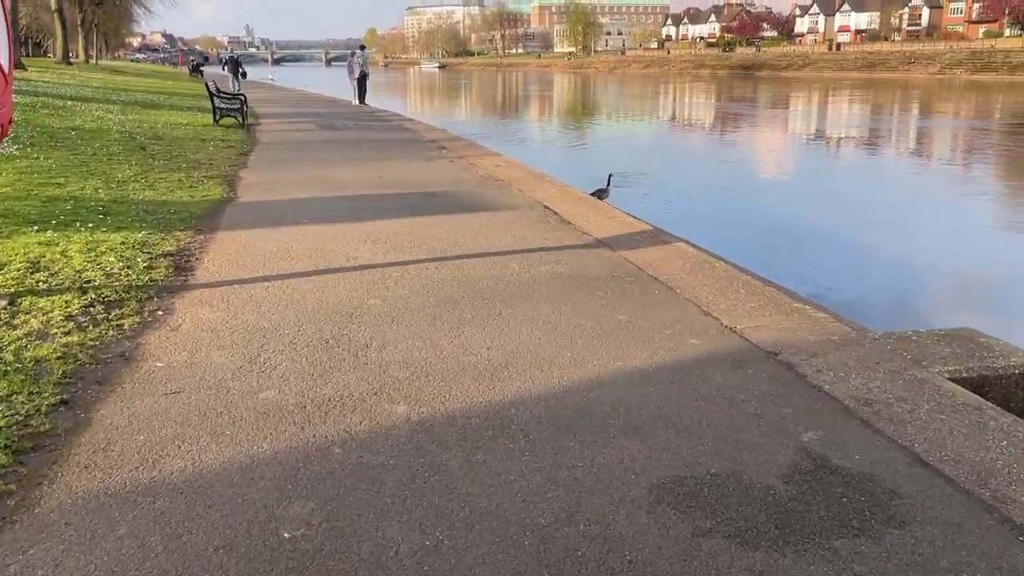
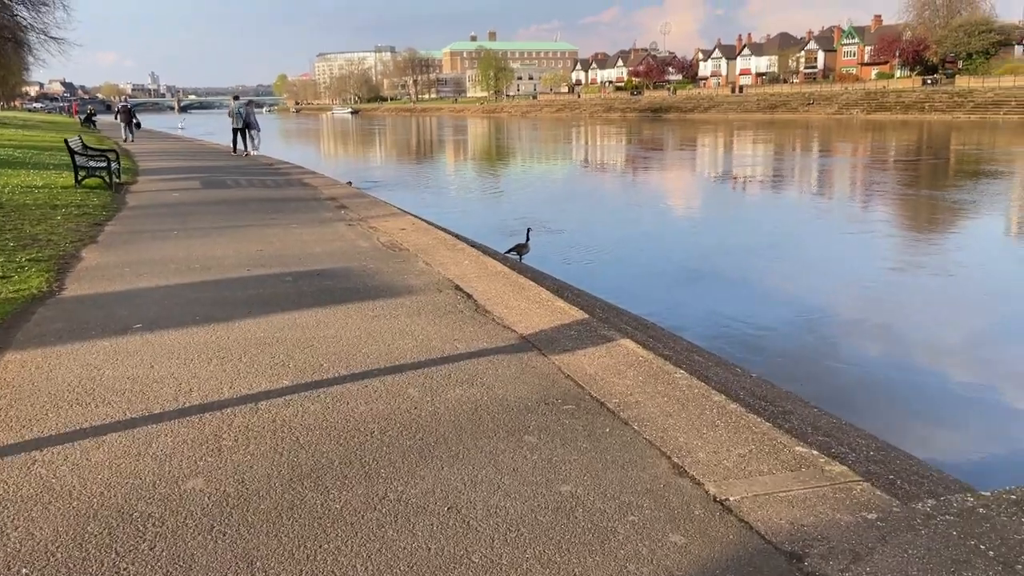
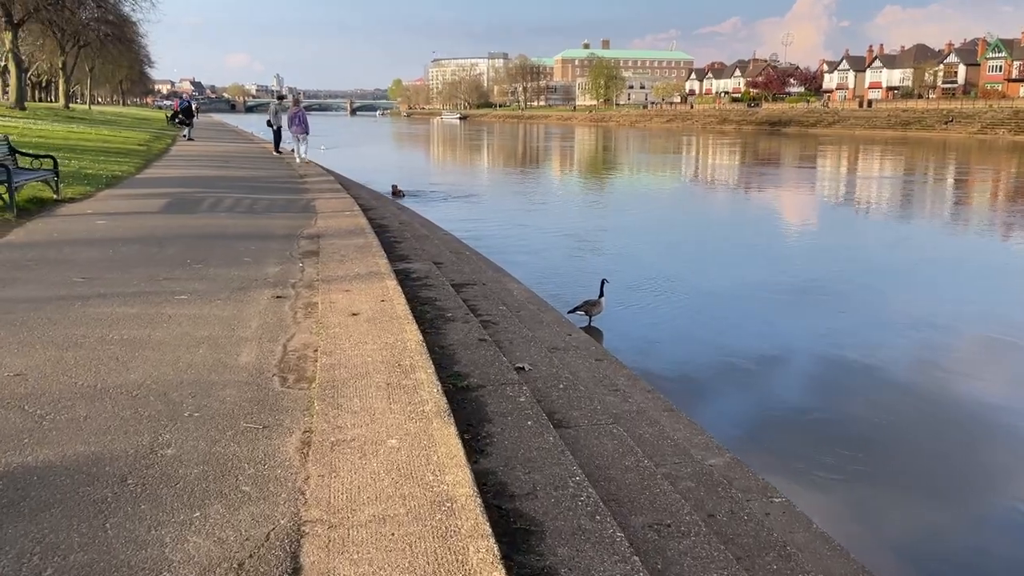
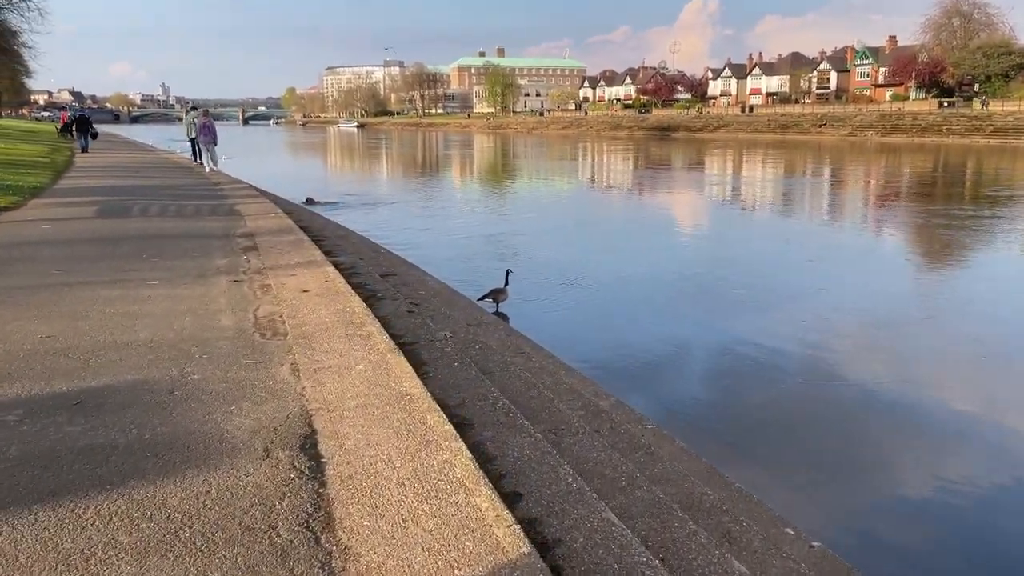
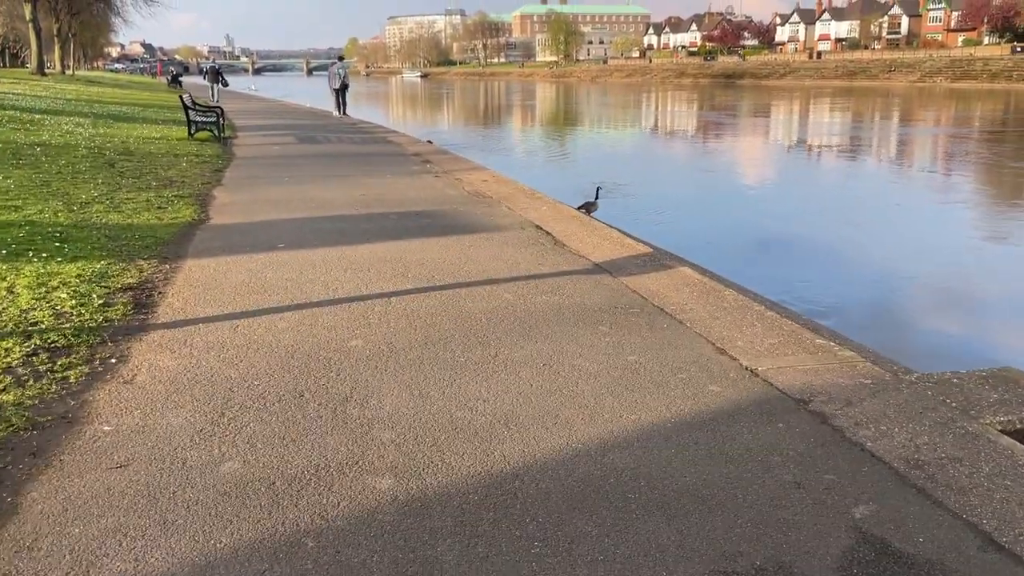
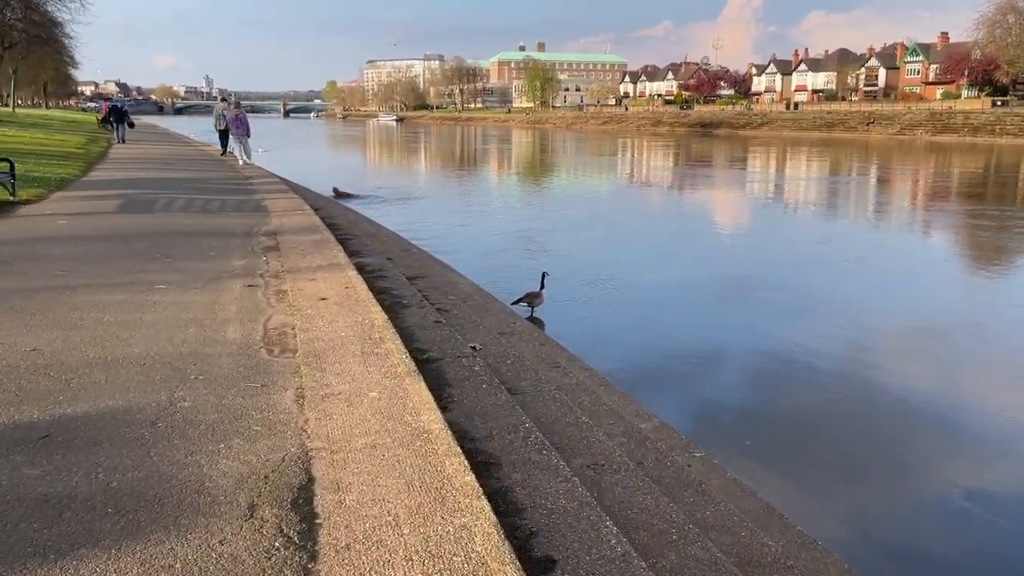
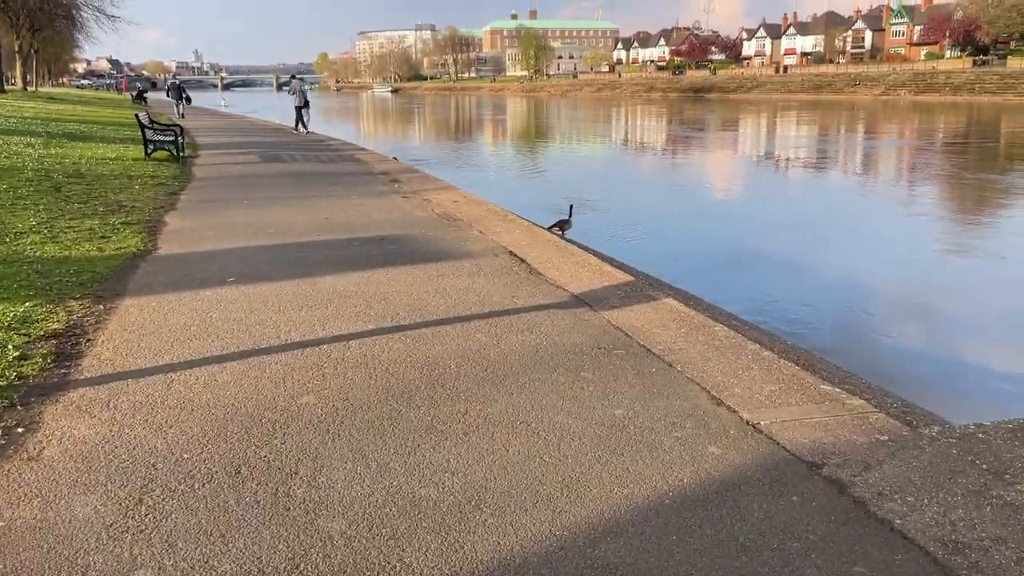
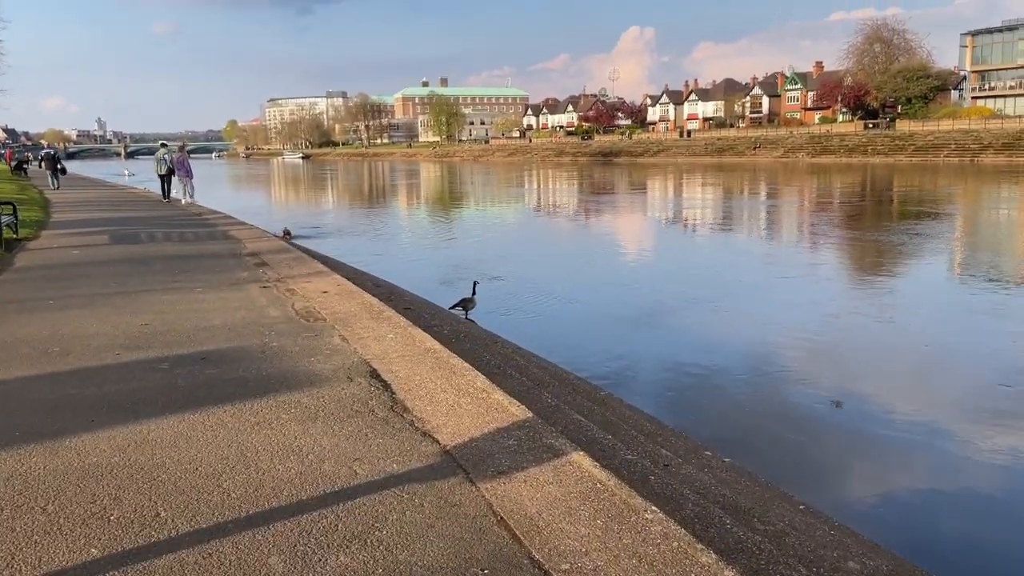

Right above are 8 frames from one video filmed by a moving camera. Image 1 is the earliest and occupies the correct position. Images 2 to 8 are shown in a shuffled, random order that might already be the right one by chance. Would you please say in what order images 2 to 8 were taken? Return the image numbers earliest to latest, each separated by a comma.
5, 7, 2, 8, 4, 6, 3
